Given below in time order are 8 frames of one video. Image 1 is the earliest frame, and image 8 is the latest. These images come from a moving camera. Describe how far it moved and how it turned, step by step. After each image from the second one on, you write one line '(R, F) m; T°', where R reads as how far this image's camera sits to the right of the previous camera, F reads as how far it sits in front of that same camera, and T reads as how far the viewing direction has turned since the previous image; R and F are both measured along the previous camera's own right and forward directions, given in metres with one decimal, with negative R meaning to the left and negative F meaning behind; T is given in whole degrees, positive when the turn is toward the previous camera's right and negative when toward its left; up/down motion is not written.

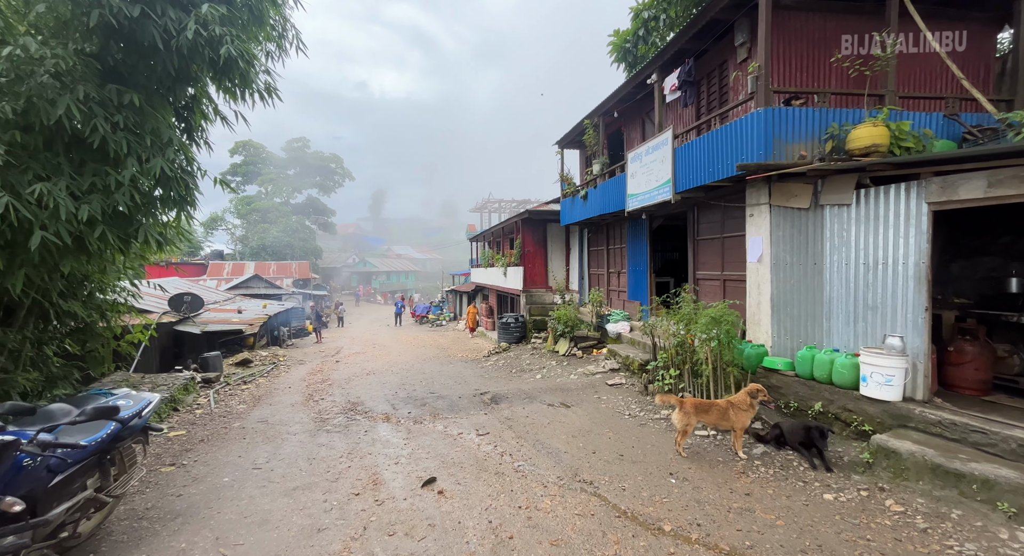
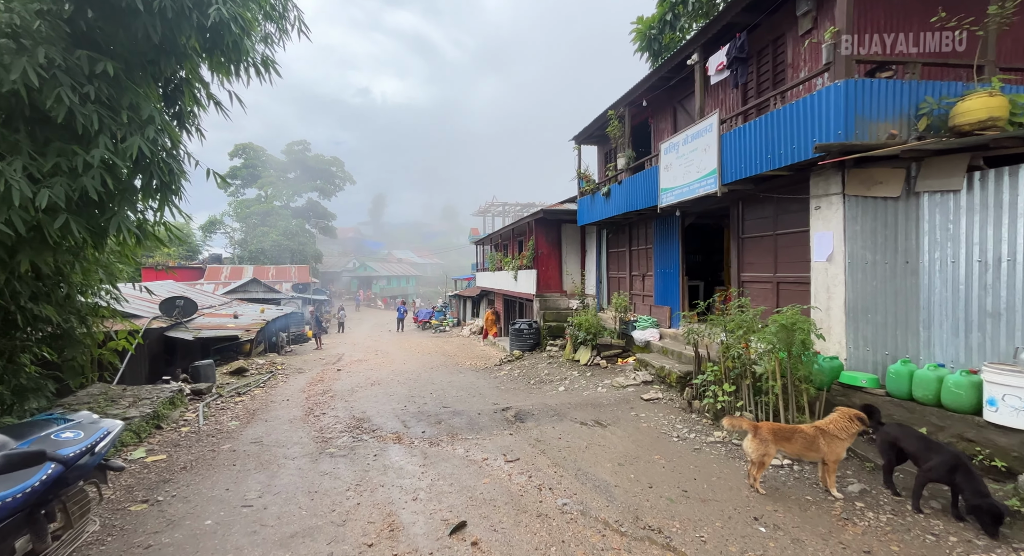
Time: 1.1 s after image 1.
(-0.4, +0.8) m; 0°
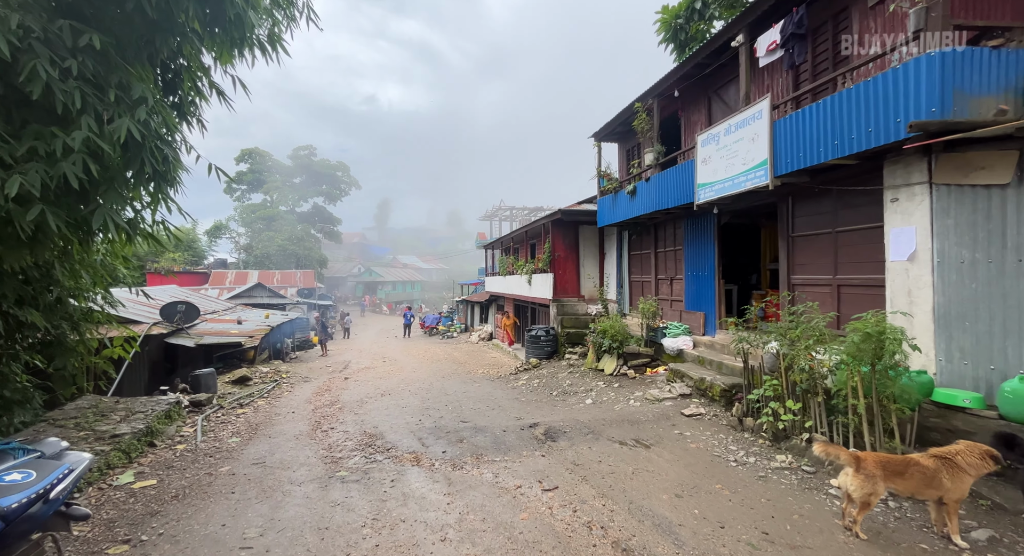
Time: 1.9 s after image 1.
(-0.3, +0.6) m; 0°
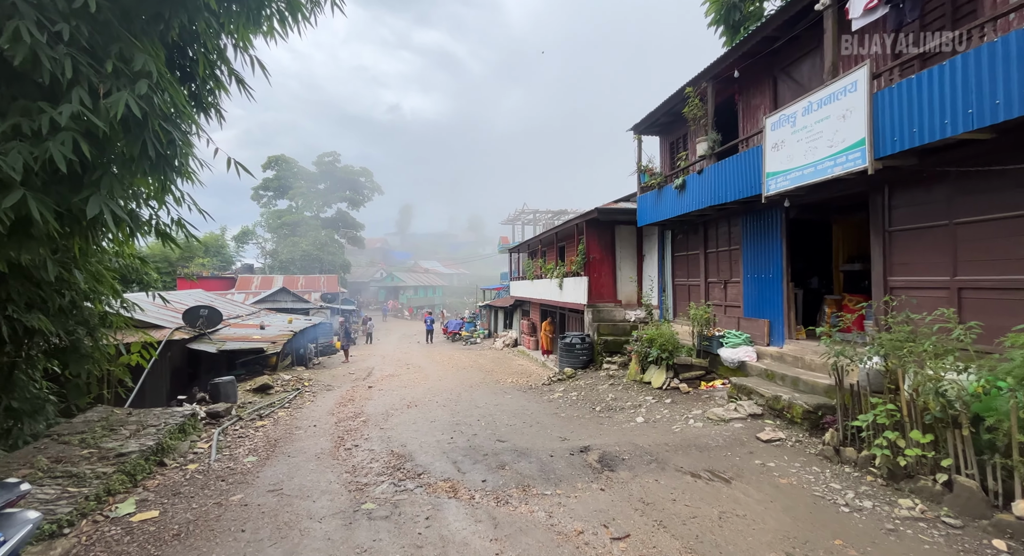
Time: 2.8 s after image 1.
(-0.3, +0.8) m; -2°
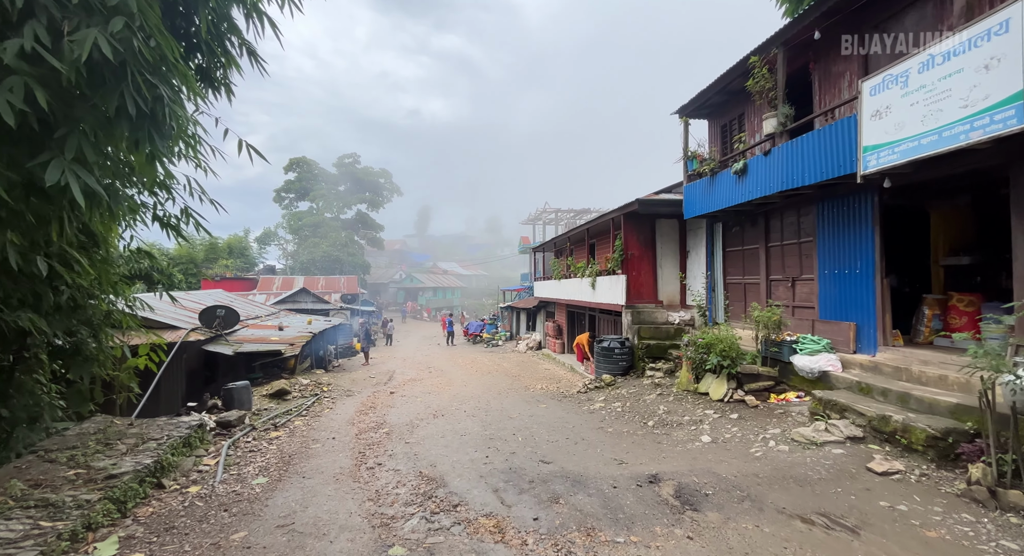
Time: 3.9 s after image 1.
(-0.3, +0.9) m; -2°
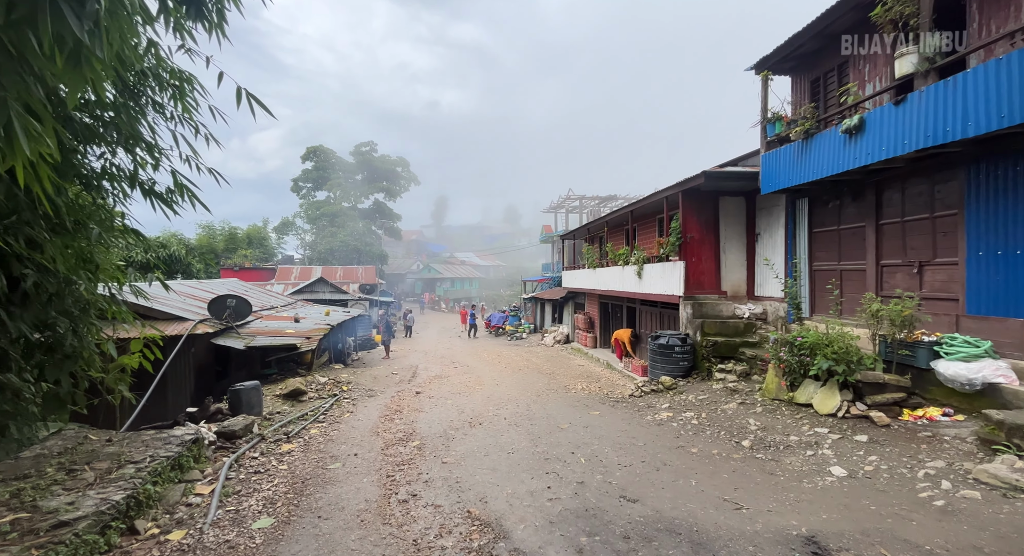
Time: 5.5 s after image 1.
(-0.5, +1.4) m; -2°
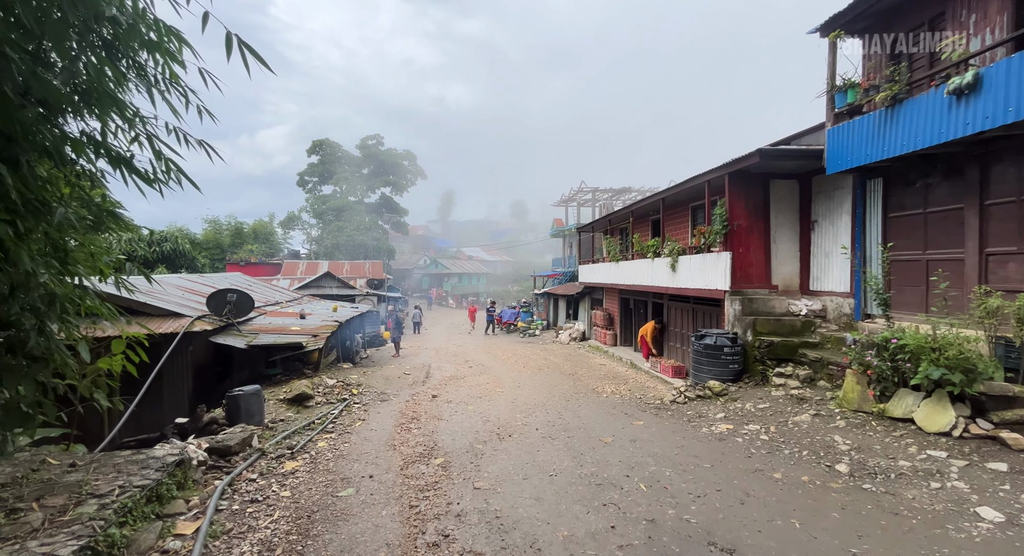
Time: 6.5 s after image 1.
(-0.4, +1.0) m; -1°
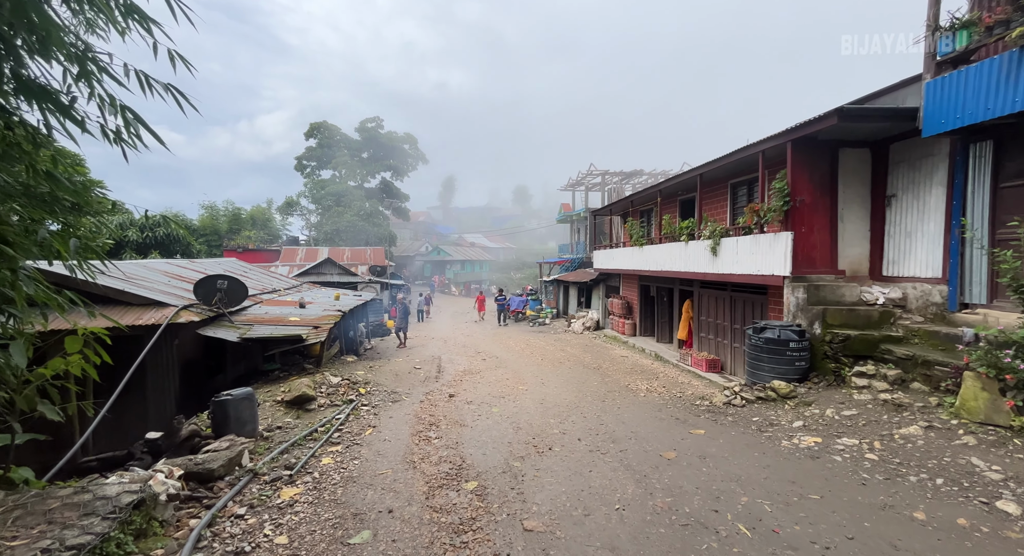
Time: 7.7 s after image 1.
(-0.5, +1.2) m; 0°
